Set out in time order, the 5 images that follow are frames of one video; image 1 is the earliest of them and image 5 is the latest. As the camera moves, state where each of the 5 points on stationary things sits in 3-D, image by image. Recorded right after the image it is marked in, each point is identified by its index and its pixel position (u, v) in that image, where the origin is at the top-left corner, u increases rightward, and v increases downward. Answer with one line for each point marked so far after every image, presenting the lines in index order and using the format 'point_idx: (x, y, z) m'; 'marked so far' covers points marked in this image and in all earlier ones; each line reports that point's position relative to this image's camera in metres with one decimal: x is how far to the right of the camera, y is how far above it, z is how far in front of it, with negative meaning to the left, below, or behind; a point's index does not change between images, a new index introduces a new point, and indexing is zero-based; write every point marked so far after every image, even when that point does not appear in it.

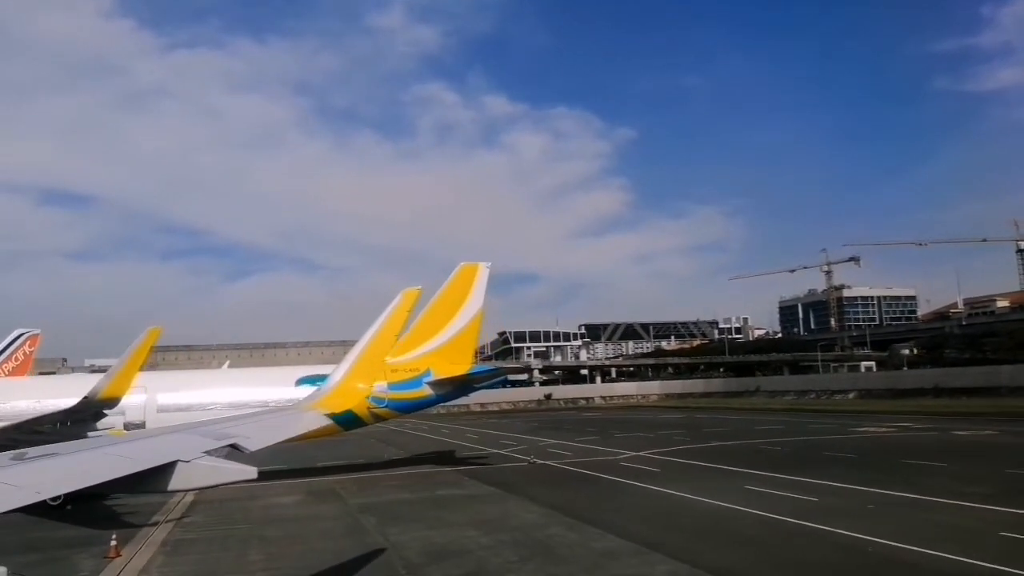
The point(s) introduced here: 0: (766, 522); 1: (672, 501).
0: (+4.9, -4.5, +14.1) m
1: (+3.7, -4.9, +16.7) m
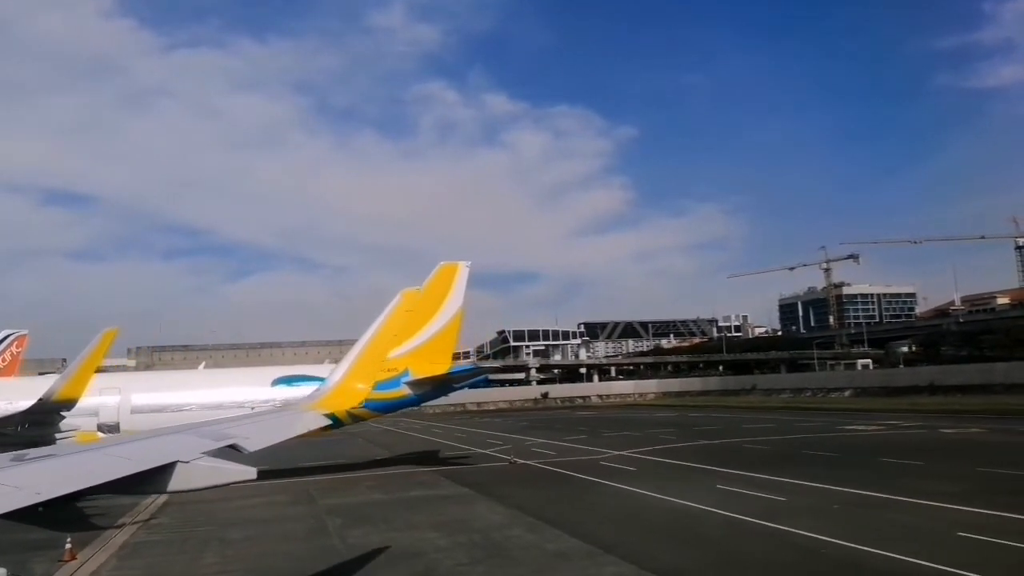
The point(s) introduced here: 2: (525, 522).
0: (+4.2, -4.5, +14.0) m
1: (+3.0, -4.9, +16.6) m
2: (+0.3, -4.7, +14.5) m
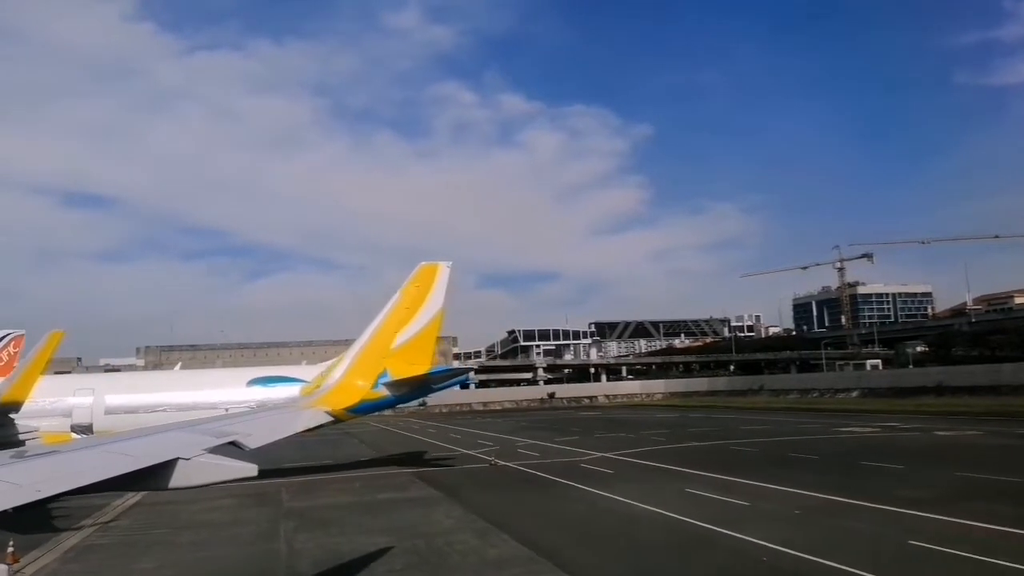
0: (+3.2, -4.5, +13.7) m
1: (+2.0, -4.9, +16.4) m
2: (-0.7, -4.7, +14.3) m
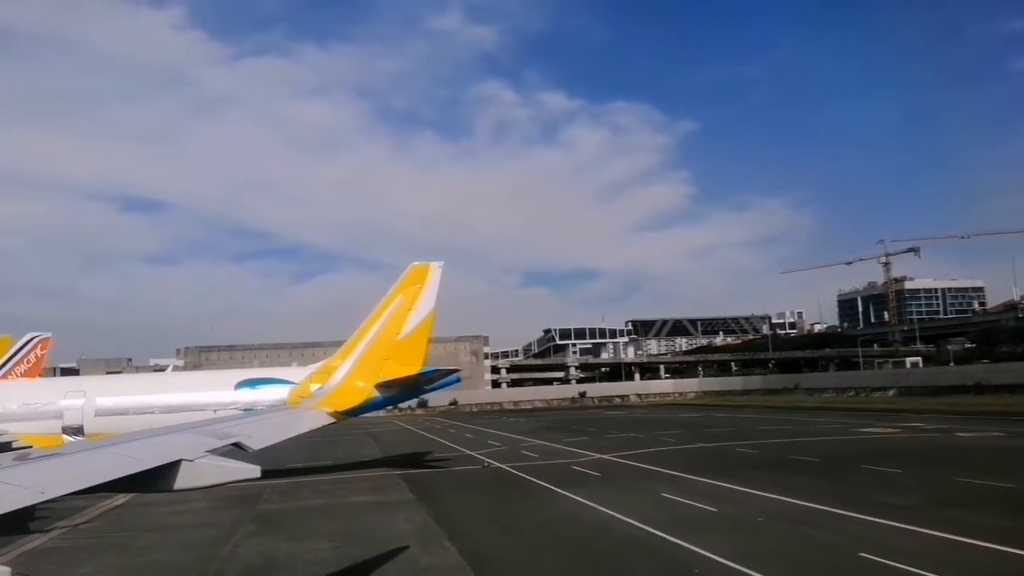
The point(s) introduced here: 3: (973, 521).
0: (+2.2, -4.5, +13.3) m
1: (+1.2, -4.9, +16.0) m
2: (-1.6, -4.7, +14.0) m
3: (+8.7, -4.4, +13.7) m
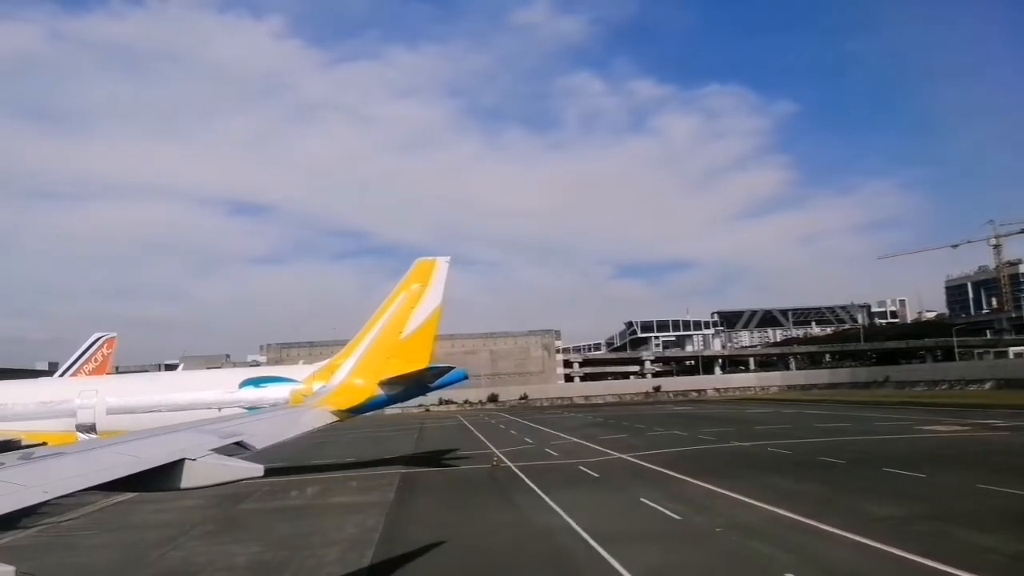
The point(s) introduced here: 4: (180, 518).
0: (+0.9, -4.4, +12.4) m
1: (+0.2, -4.8, +15.2) m
2: (-2.8, -4.7, +13.6) m
3: (+7.4, -4.2, +12.0) m
4: (-7.9, -5.5, +17.3) m
